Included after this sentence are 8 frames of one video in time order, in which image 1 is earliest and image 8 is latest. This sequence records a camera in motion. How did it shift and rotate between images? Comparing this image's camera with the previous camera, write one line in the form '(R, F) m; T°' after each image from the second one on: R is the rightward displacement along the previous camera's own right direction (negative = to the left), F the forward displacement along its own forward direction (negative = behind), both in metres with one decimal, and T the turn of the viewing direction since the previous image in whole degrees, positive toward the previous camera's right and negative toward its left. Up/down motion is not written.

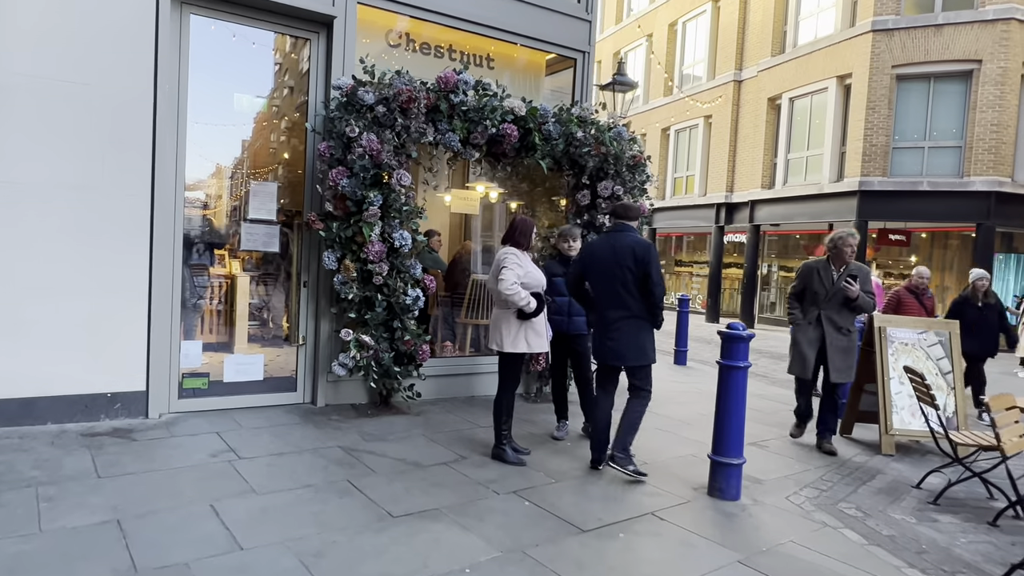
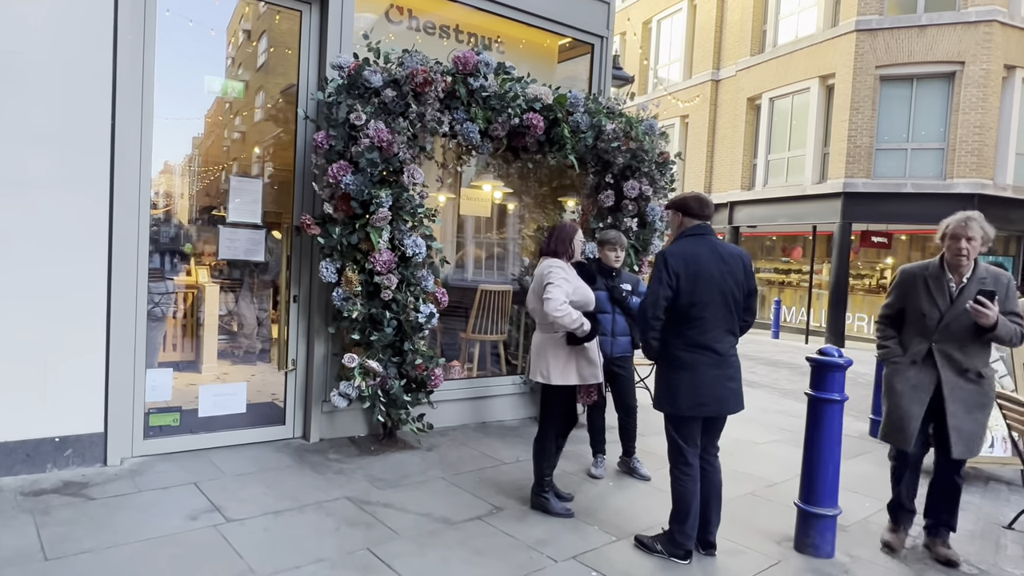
(-0.5, +0.8) m; +4°
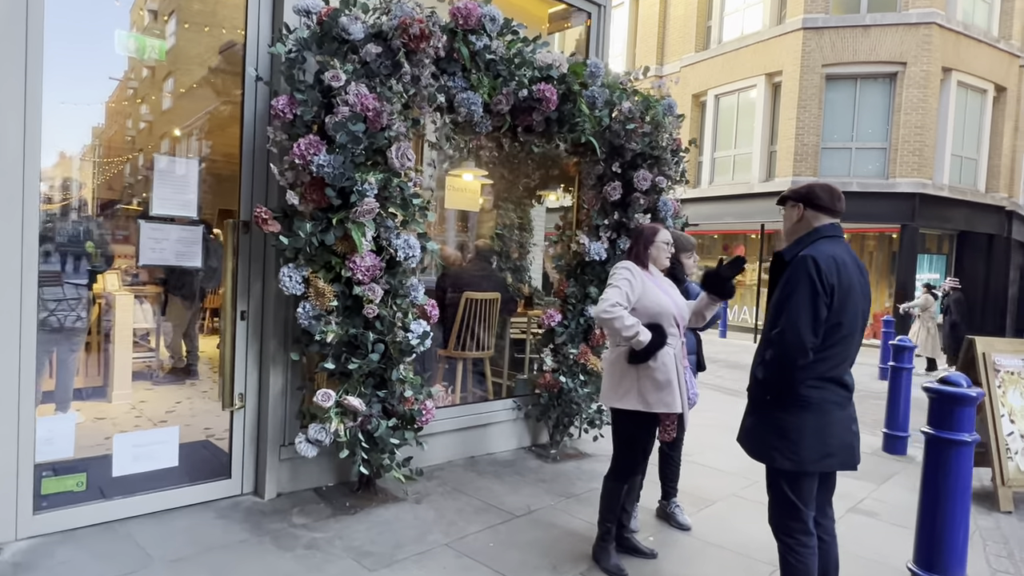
(-0.5, +1.0) m; +7°
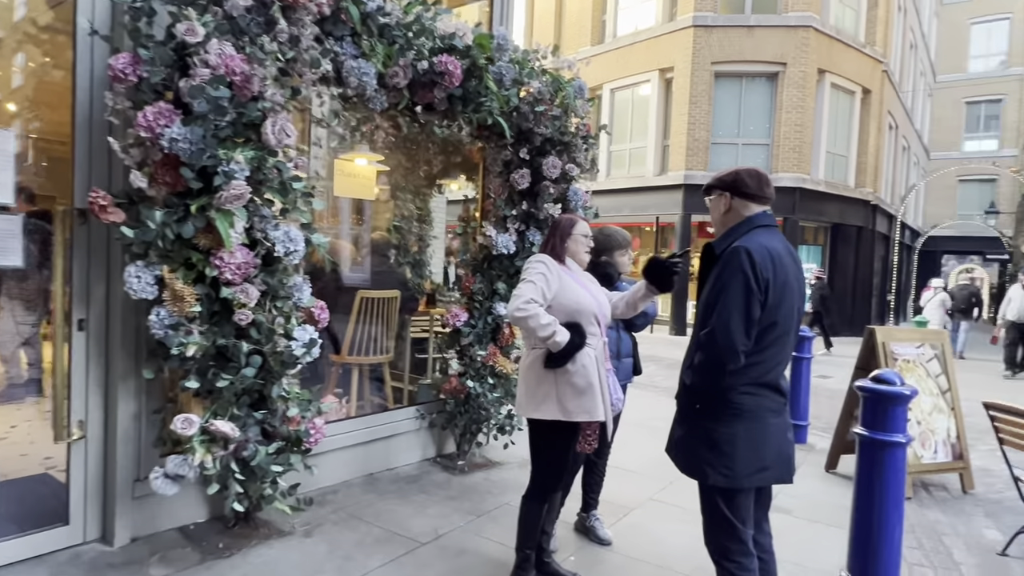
(0.0, +0.4) m; +9°
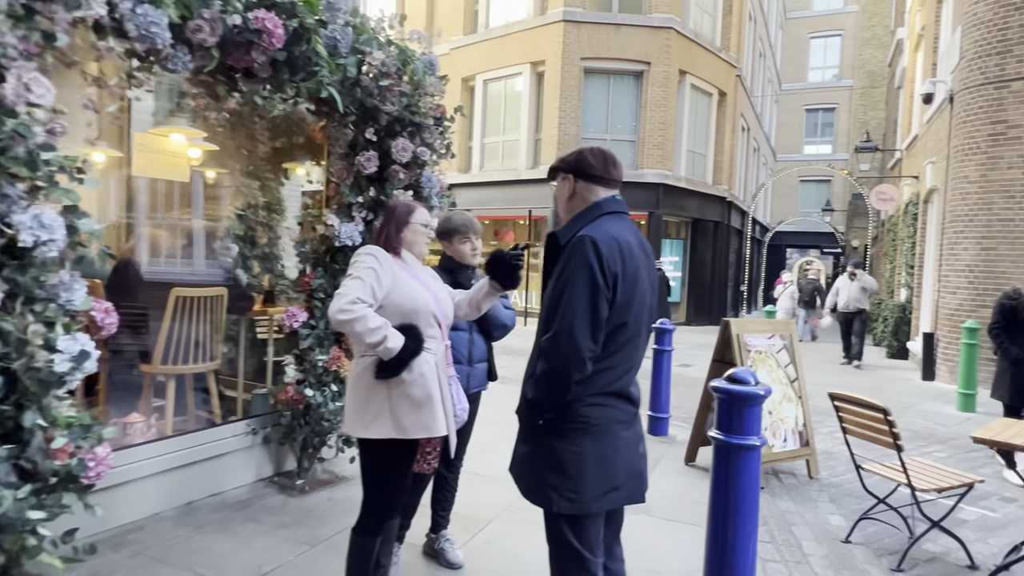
(+0.2, +0.4) m; +11°
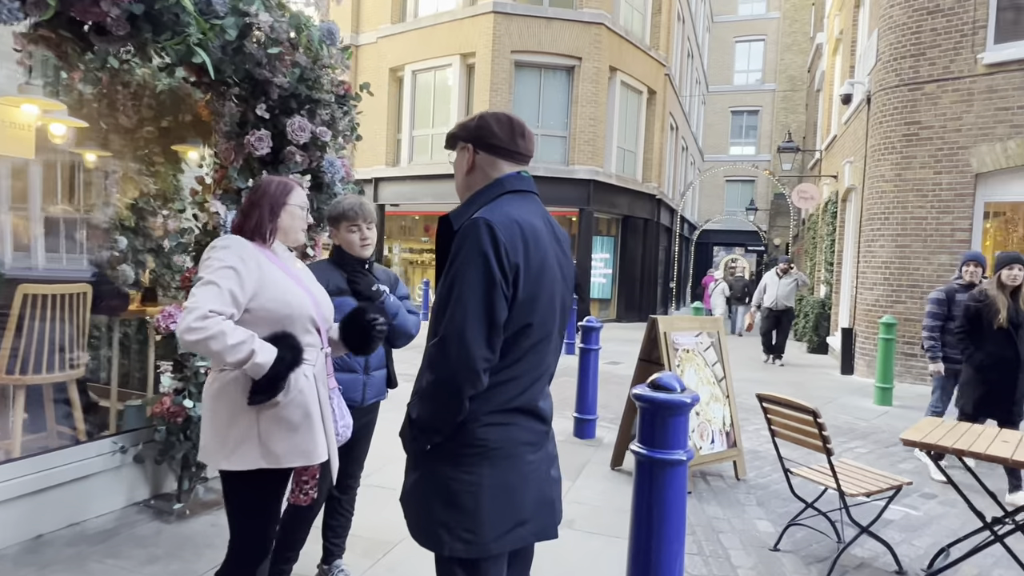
(+0.1, +0.4) m; +6°
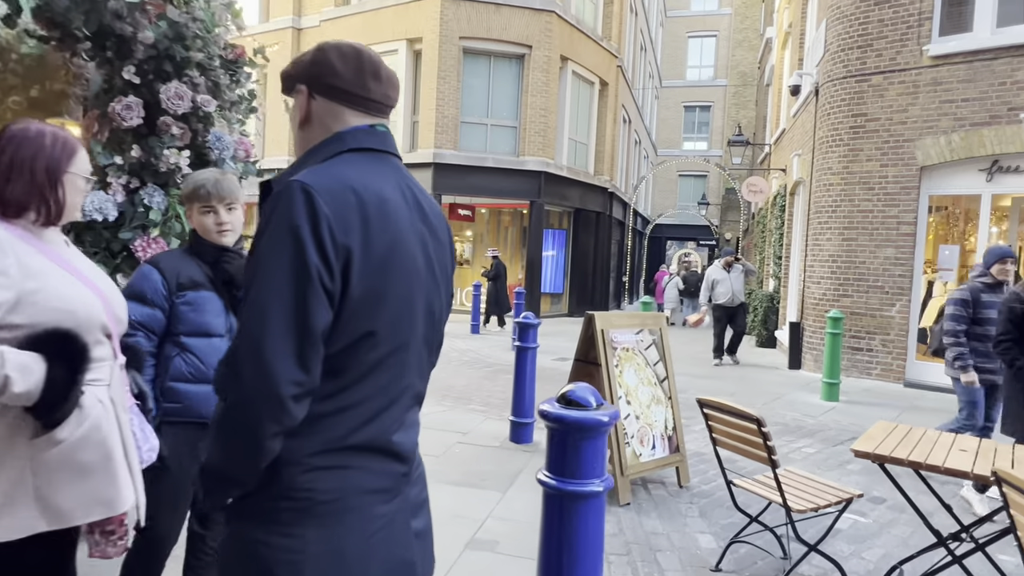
(+0.2, +0.4) m; +4°
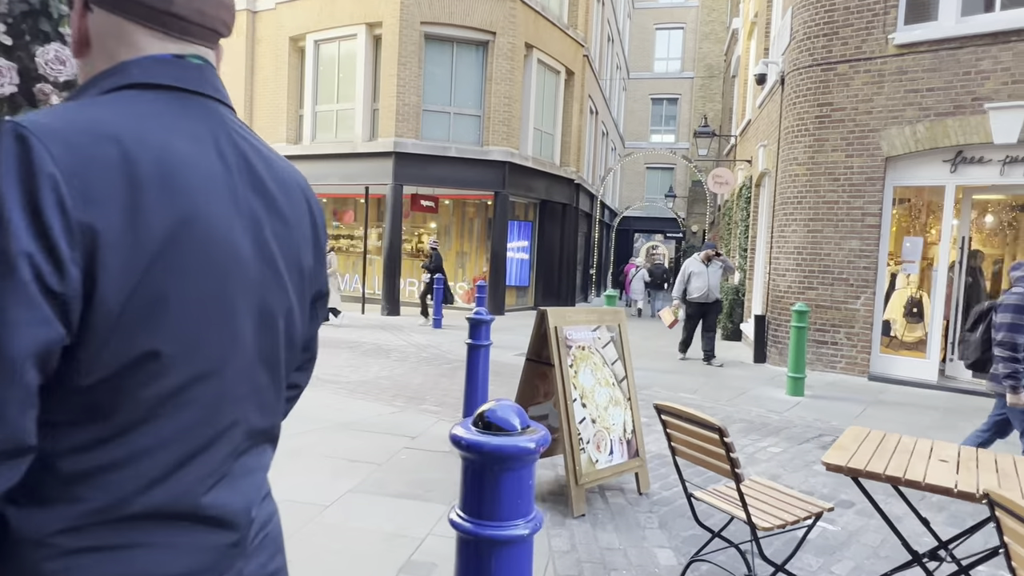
(+0.1, +0.4) m; +3°
